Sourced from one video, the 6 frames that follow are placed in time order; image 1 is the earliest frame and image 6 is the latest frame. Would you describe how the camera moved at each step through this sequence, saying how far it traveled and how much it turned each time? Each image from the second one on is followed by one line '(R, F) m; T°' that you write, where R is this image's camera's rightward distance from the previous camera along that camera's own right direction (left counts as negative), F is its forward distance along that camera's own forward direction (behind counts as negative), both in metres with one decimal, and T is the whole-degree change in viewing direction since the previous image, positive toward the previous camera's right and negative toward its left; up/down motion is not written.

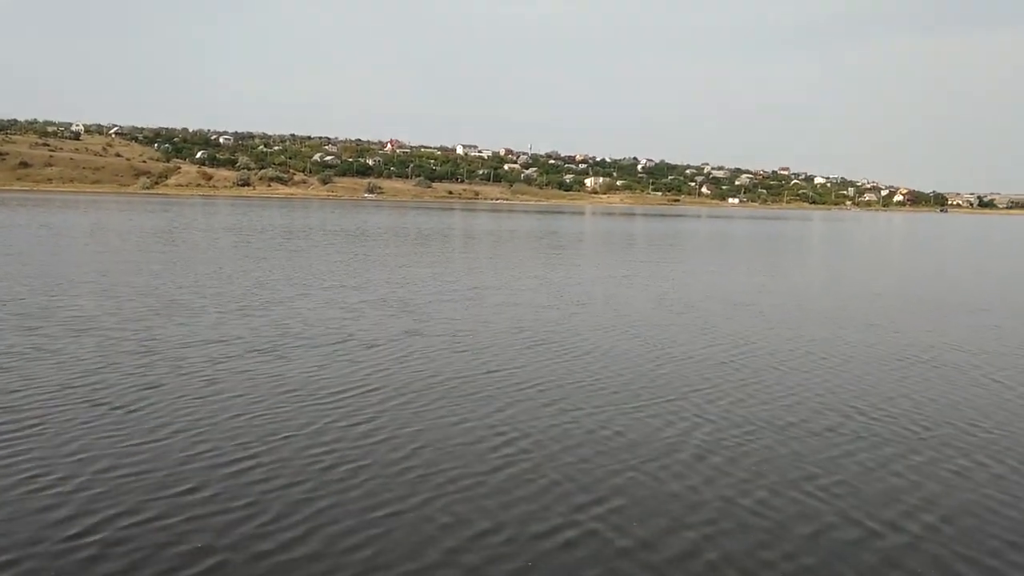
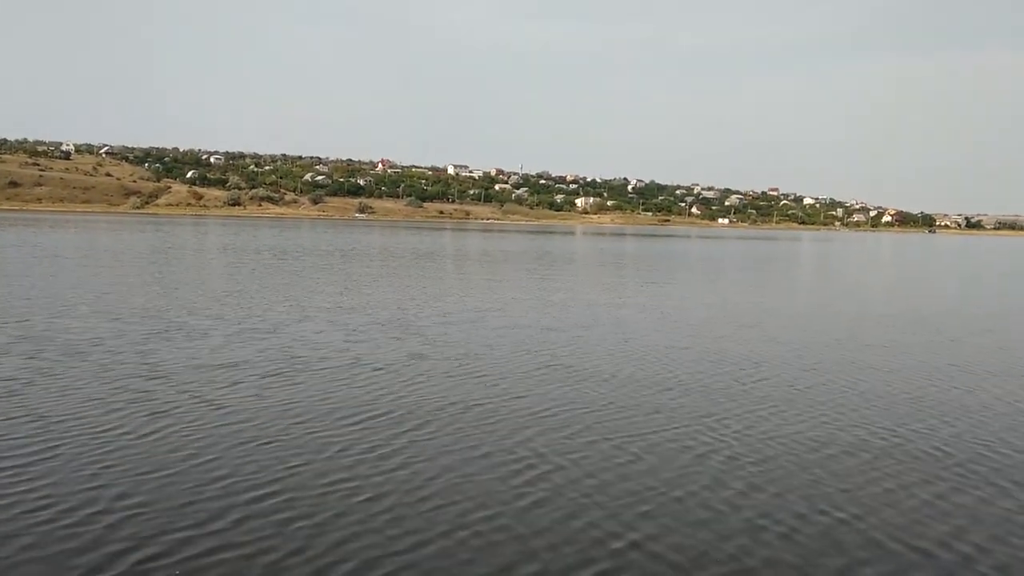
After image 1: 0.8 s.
(-0.3, +0.1) m; +1°
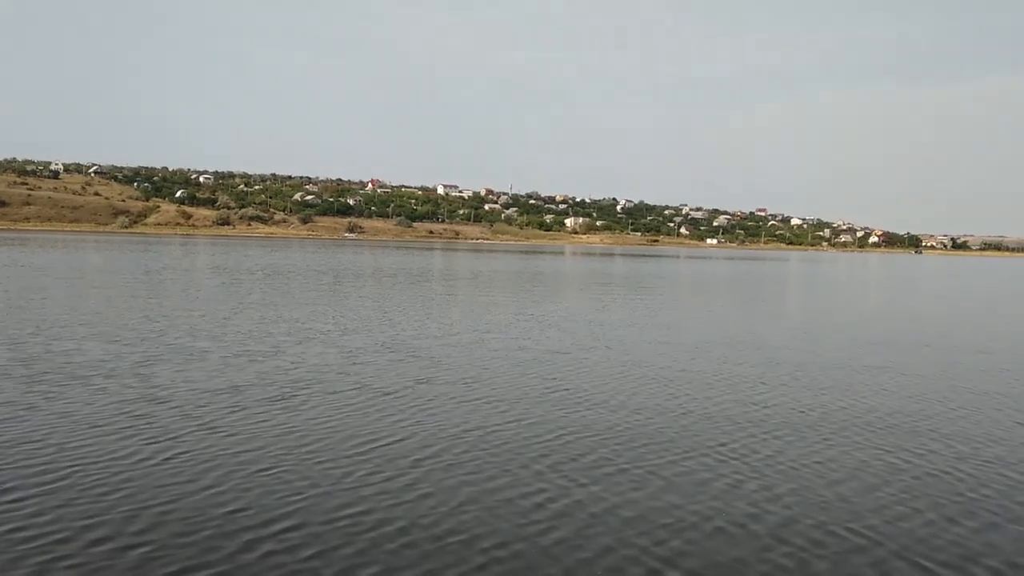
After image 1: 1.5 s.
(-0.2, -0.1) m; +1°
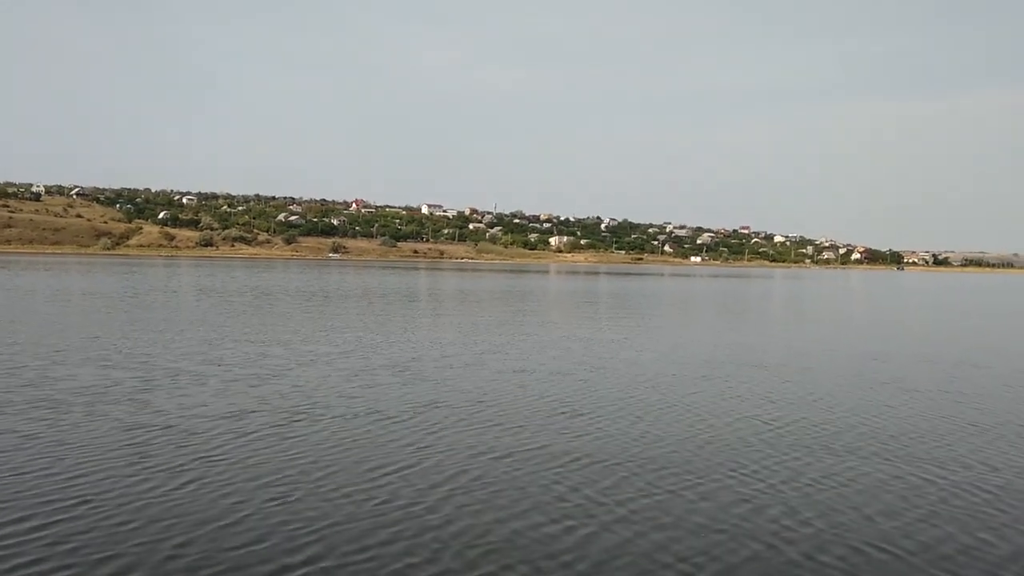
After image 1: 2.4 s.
(-0.4, 0.0) m; +1°
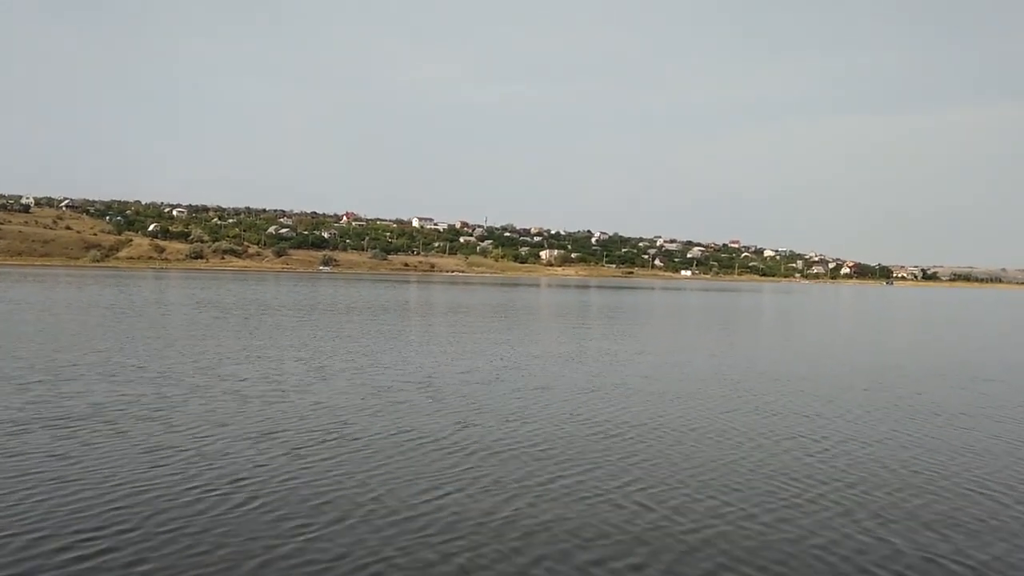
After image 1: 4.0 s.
(-0.5, -0.2) m; +1°
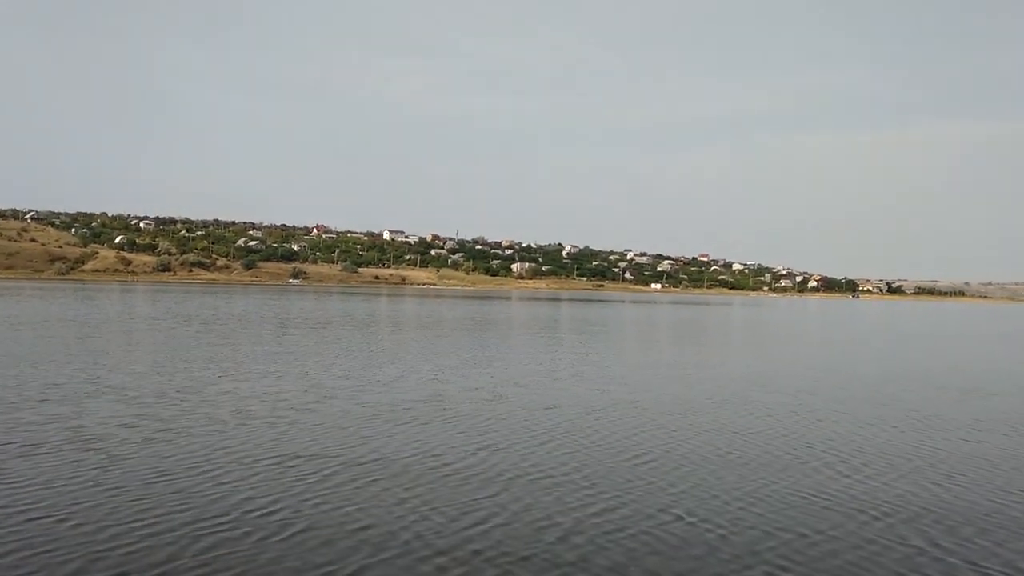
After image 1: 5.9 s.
(-1.0, -0.8) m; +2°
